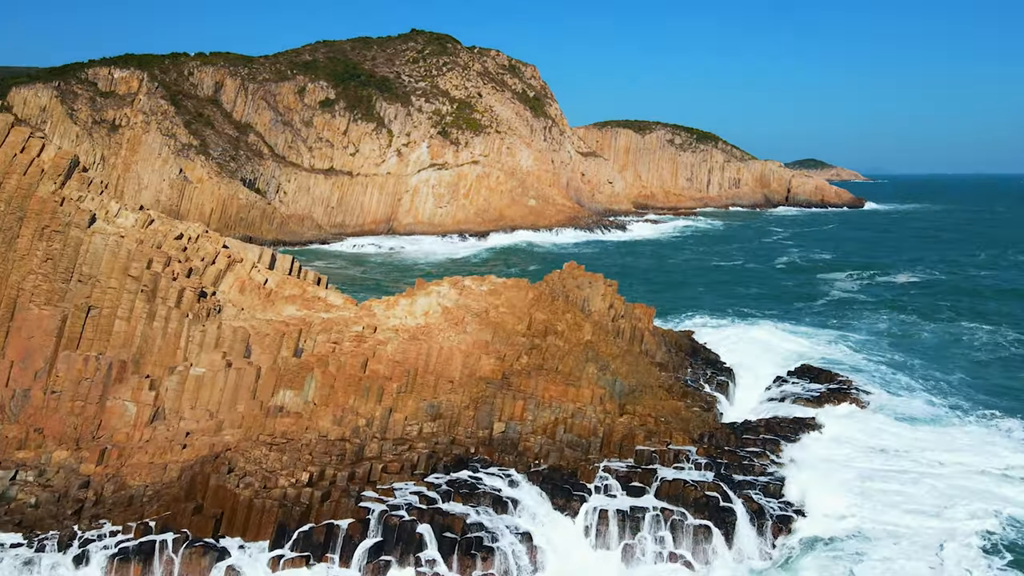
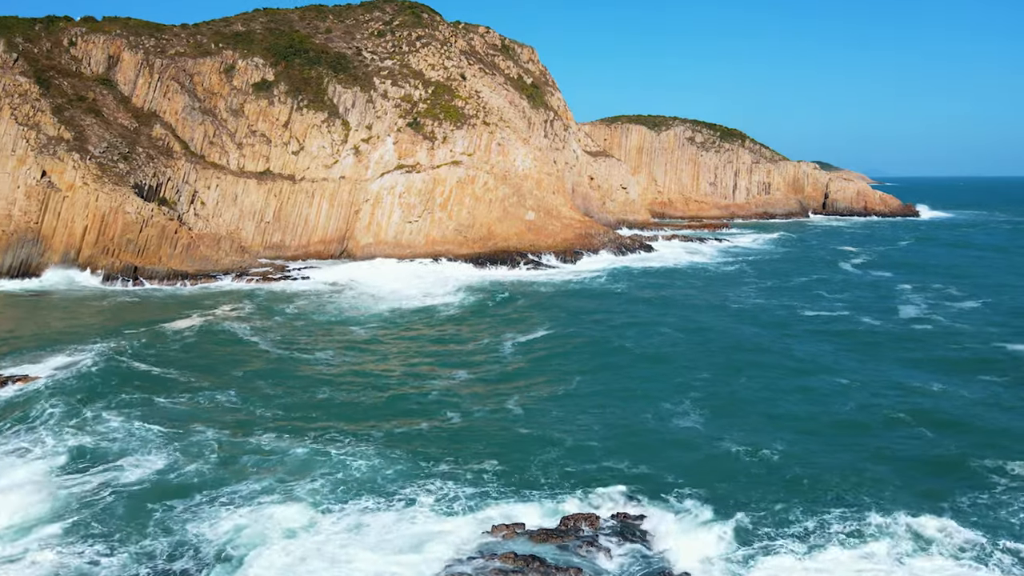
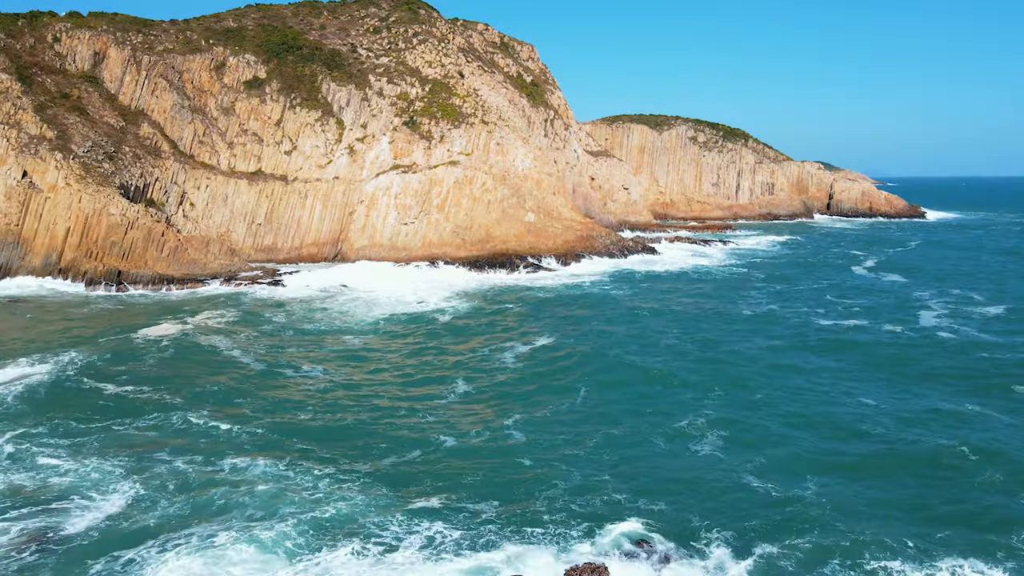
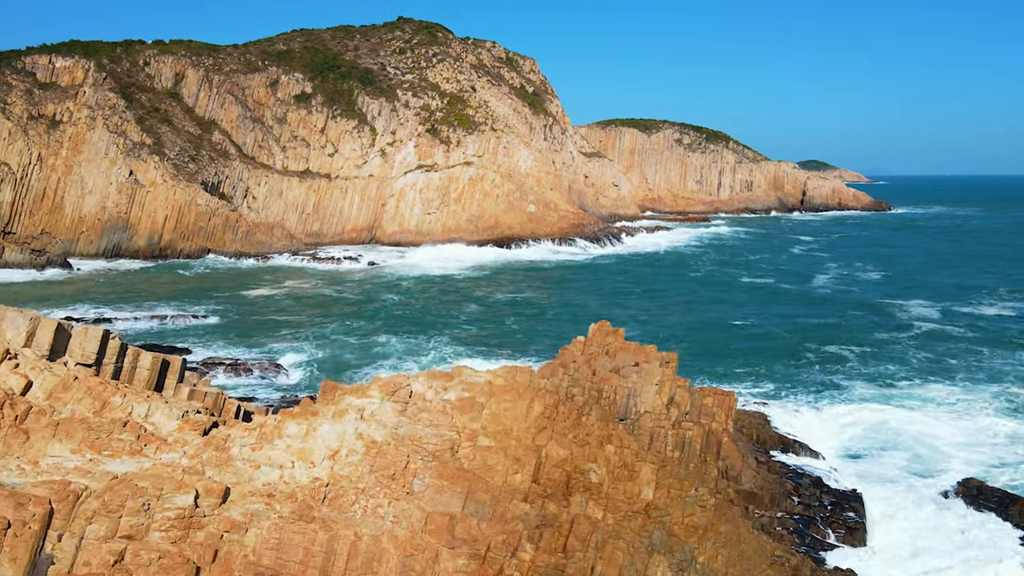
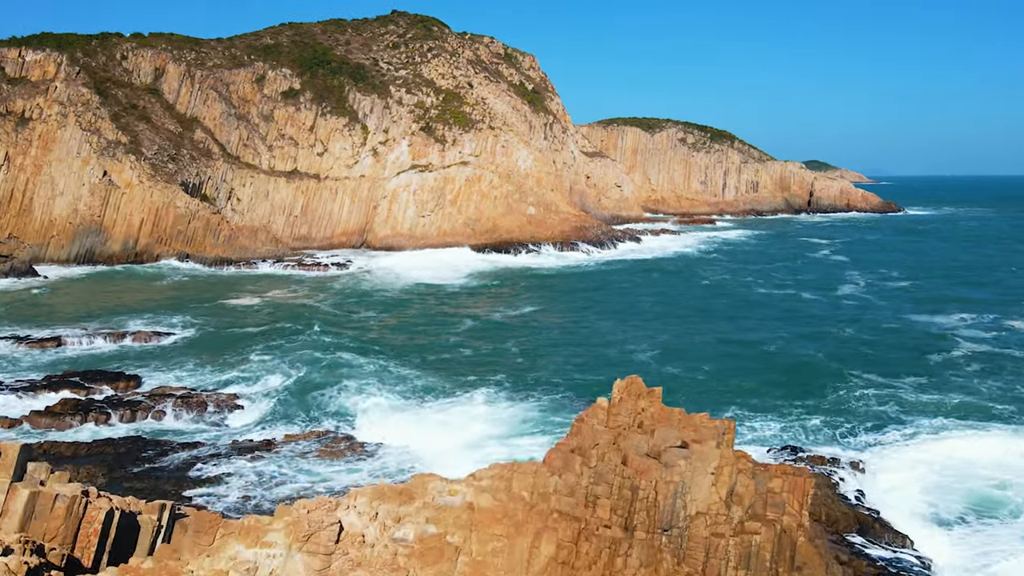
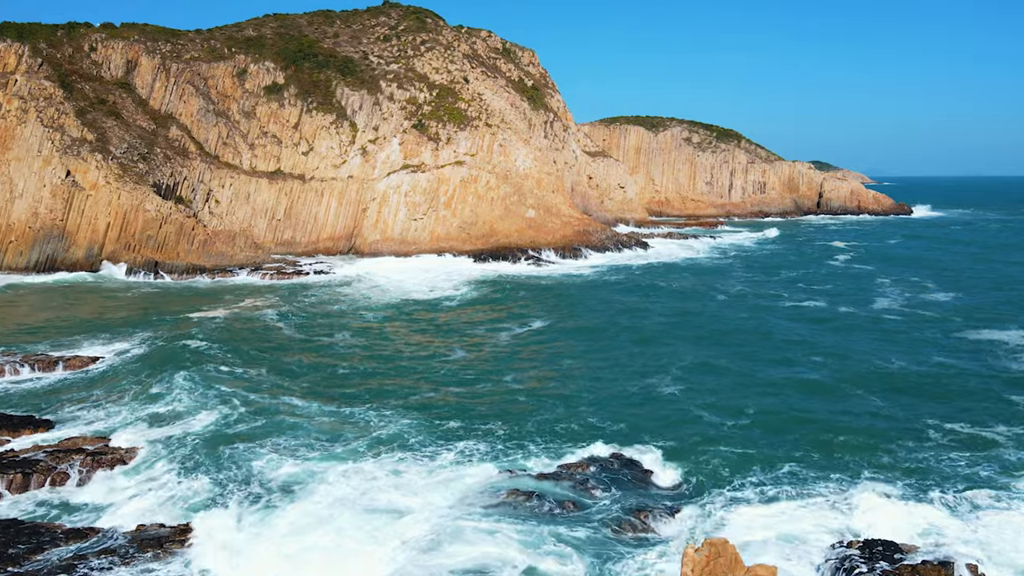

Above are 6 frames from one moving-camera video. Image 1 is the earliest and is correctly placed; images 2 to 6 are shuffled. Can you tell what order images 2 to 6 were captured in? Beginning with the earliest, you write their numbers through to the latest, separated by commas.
4, 5, 6, 2, 3
